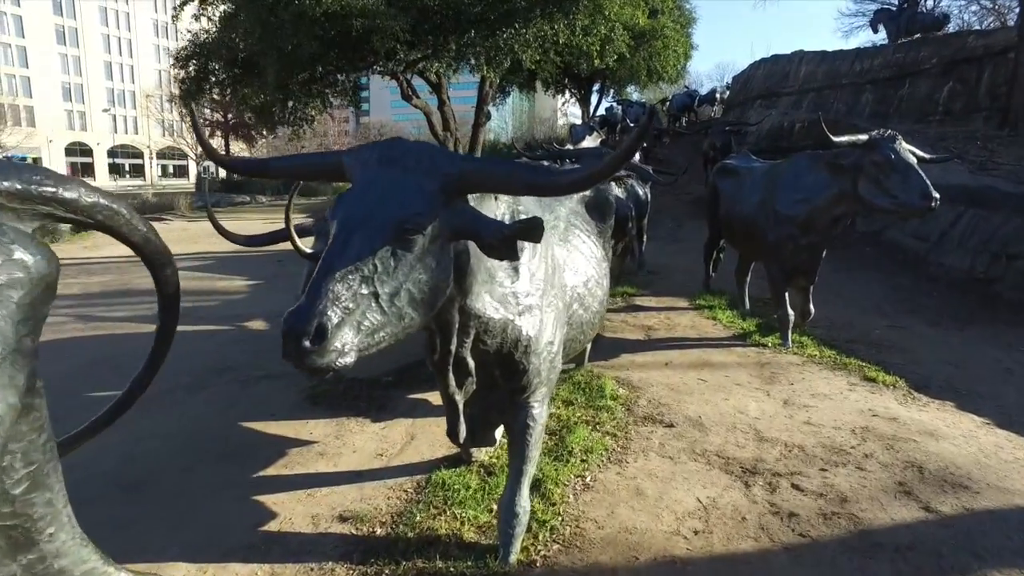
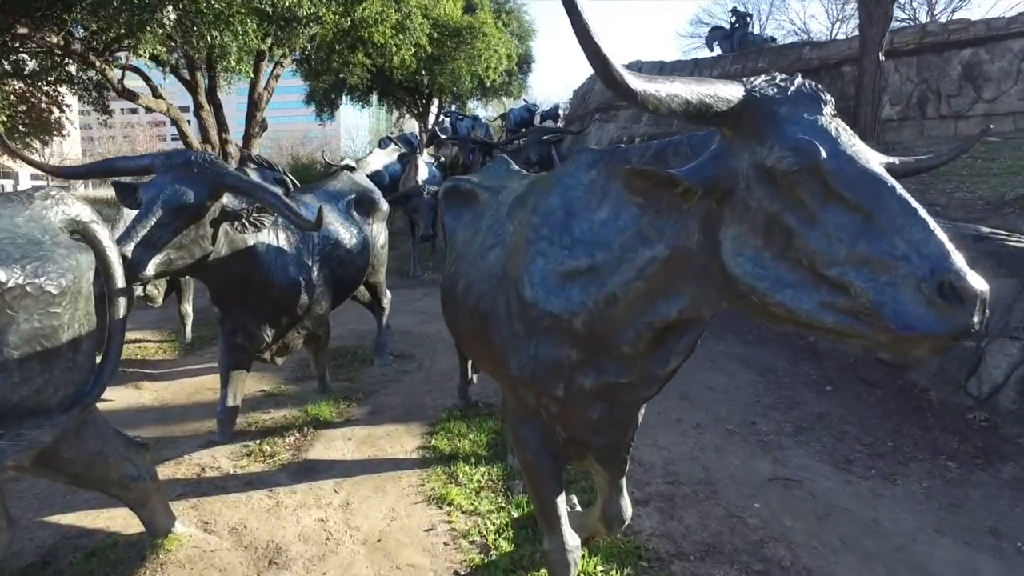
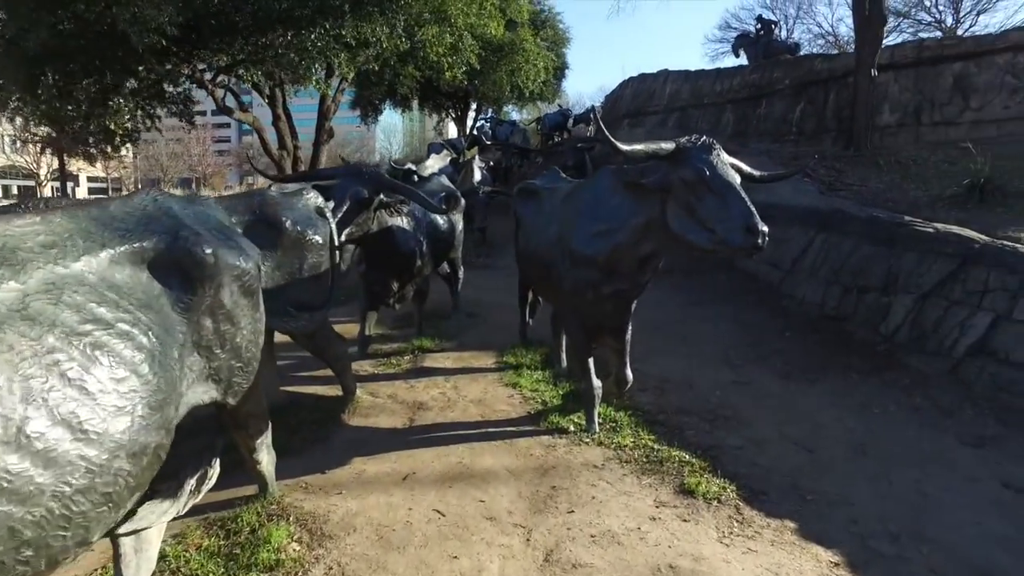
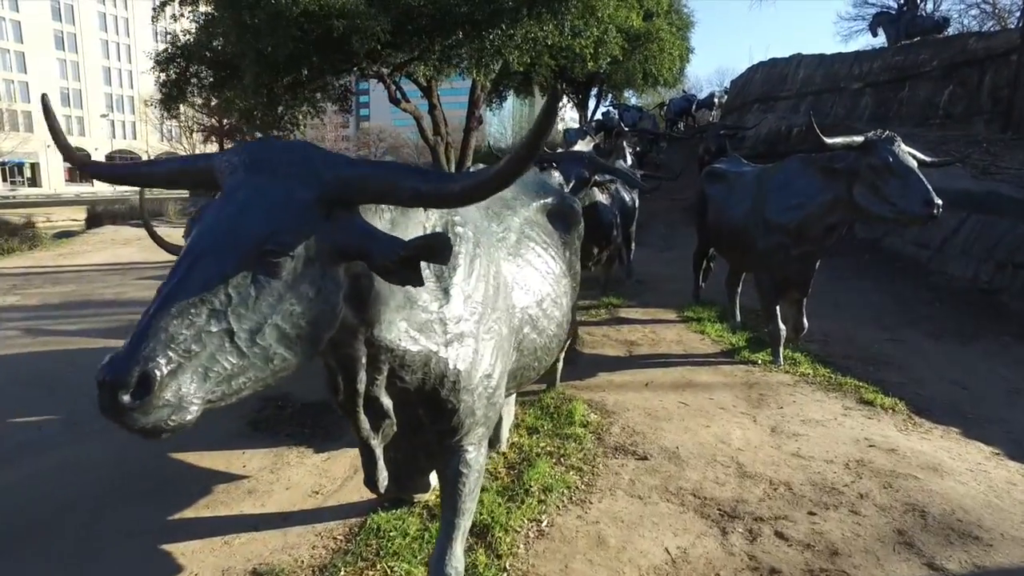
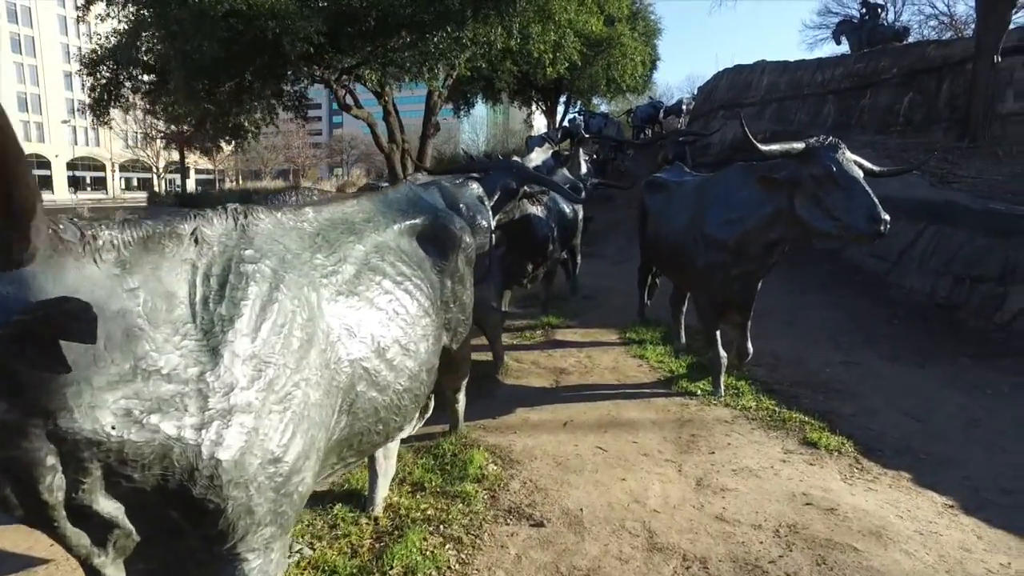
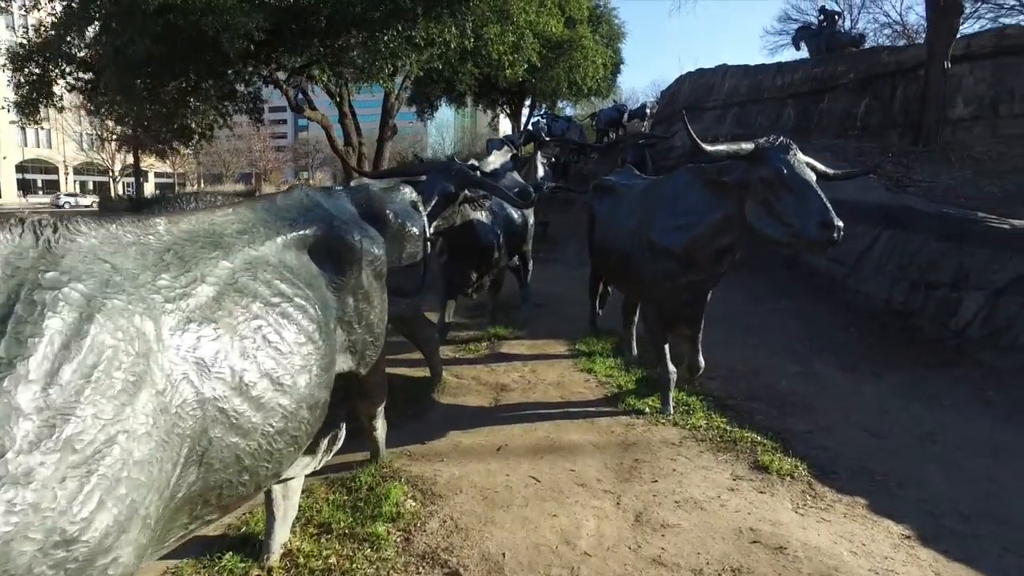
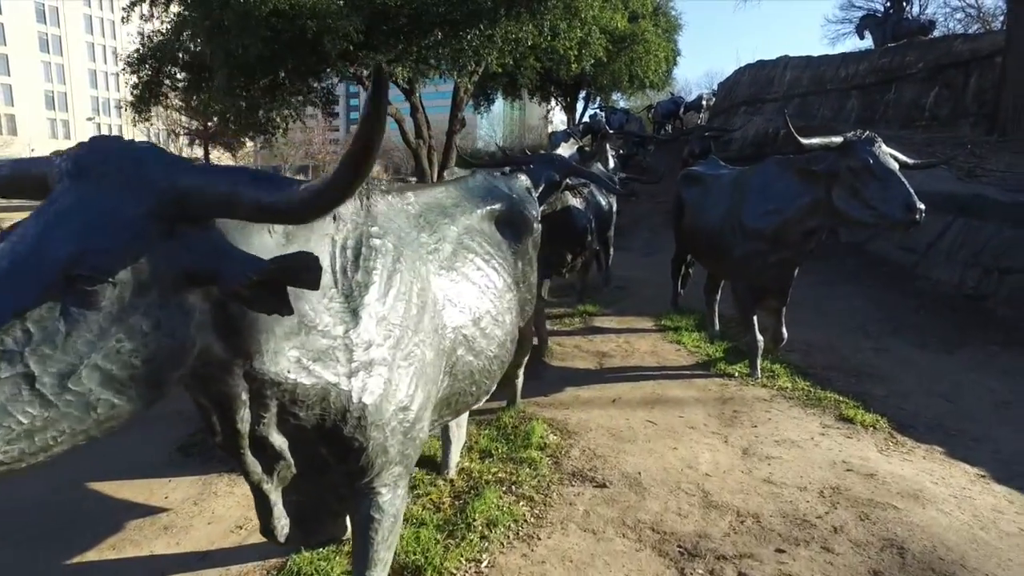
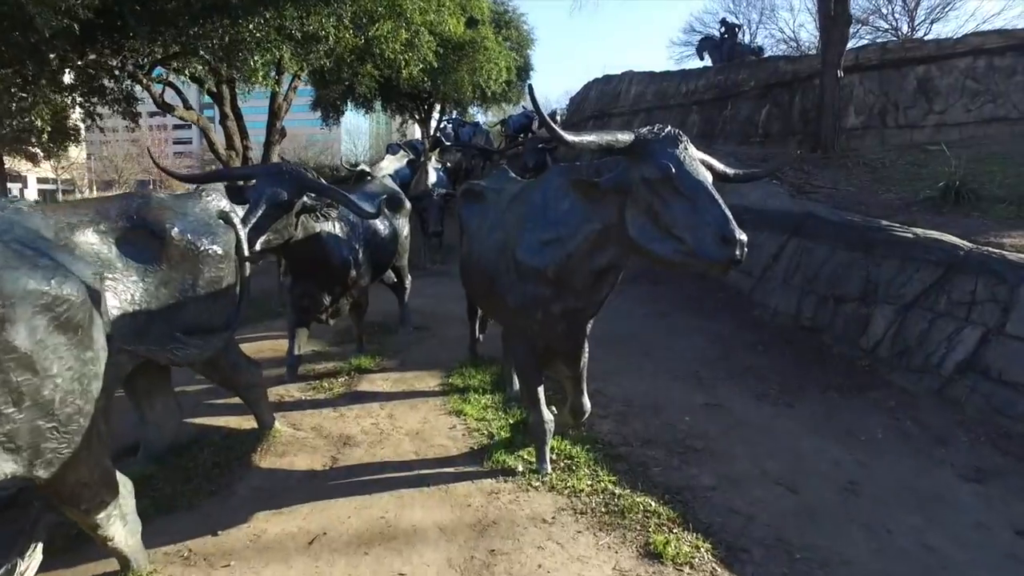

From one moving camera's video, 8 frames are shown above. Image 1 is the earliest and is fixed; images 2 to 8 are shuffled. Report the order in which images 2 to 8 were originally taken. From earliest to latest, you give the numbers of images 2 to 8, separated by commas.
4, 7, 5, 6, 3, 8, 2
